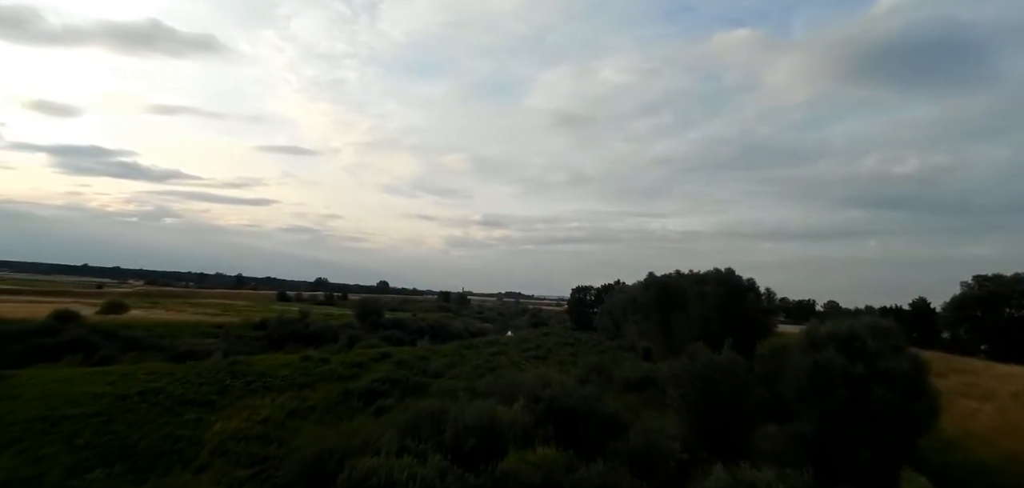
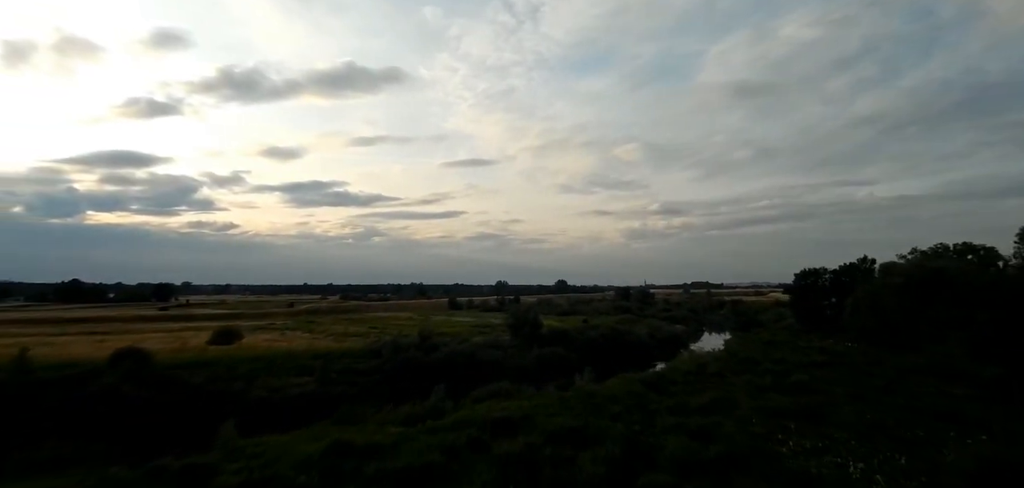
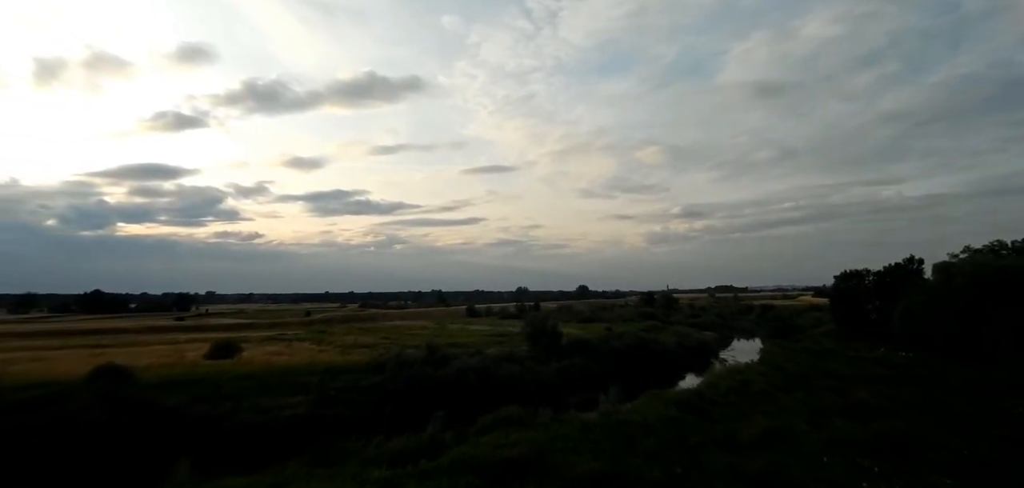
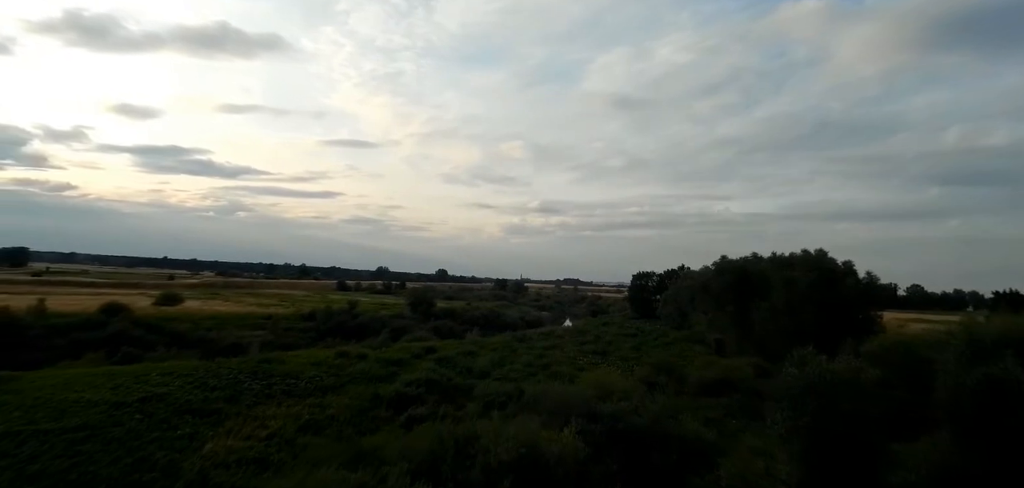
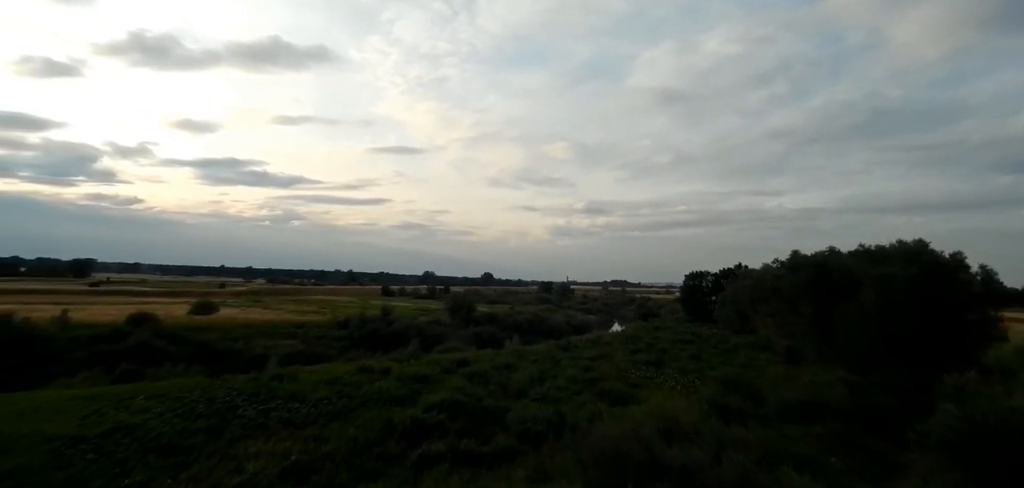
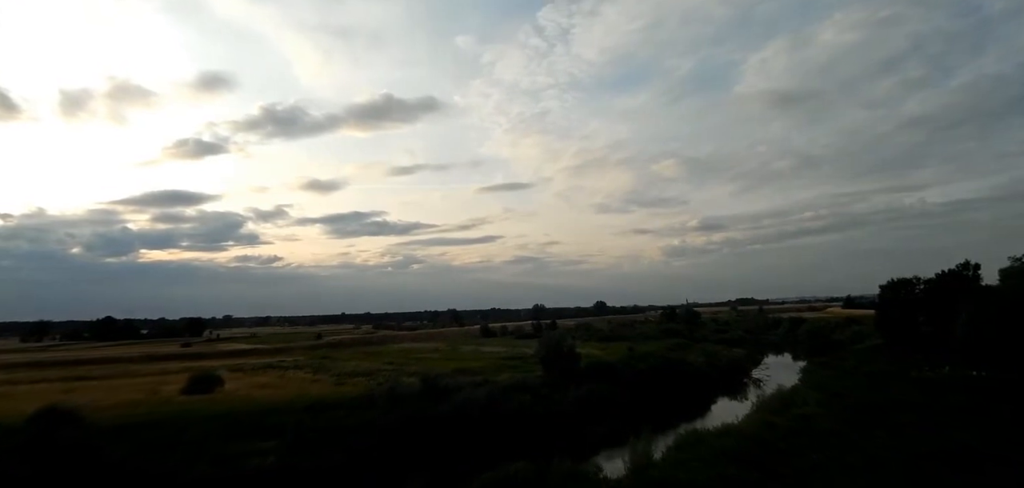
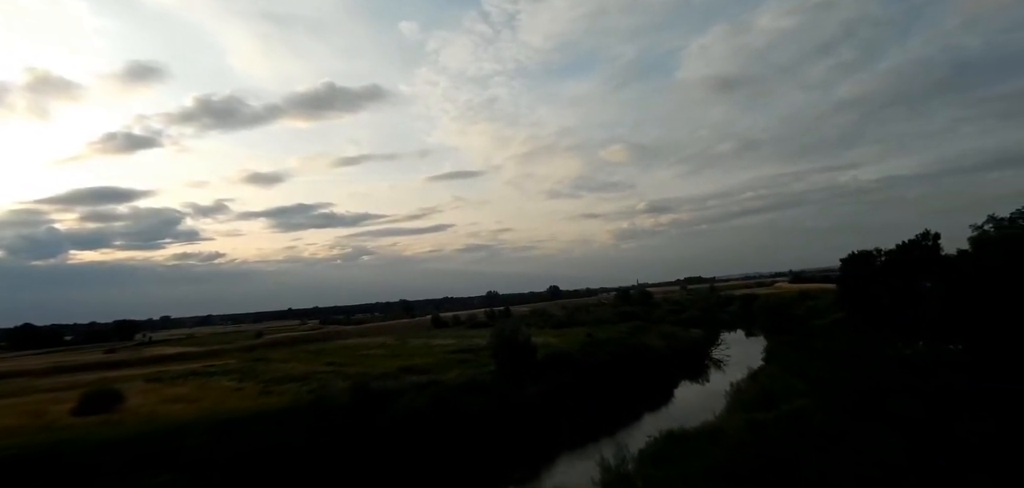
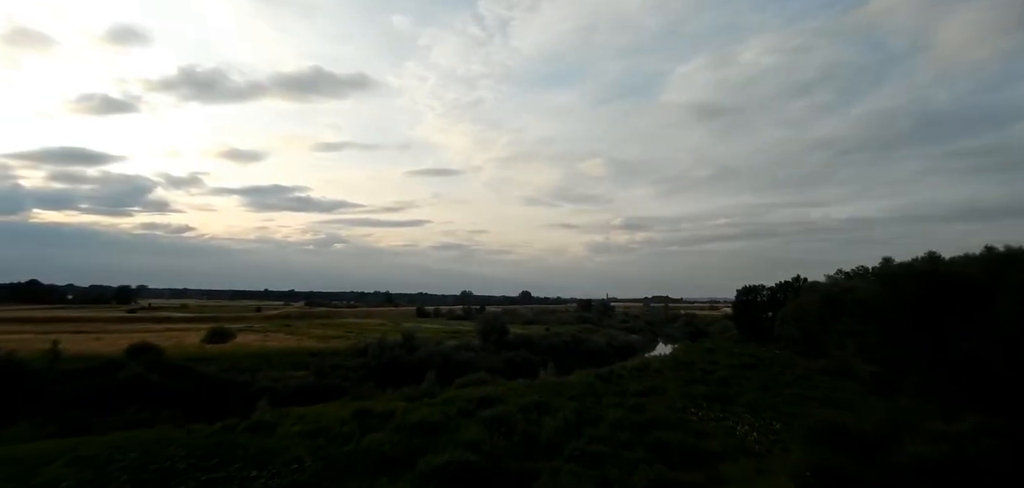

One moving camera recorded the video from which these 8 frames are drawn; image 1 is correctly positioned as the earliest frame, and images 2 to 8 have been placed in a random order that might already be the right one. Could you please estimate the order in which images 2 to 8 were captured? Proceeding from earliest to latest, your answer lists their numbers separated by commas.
4, 5, 8, 2, 3, 6, 7
